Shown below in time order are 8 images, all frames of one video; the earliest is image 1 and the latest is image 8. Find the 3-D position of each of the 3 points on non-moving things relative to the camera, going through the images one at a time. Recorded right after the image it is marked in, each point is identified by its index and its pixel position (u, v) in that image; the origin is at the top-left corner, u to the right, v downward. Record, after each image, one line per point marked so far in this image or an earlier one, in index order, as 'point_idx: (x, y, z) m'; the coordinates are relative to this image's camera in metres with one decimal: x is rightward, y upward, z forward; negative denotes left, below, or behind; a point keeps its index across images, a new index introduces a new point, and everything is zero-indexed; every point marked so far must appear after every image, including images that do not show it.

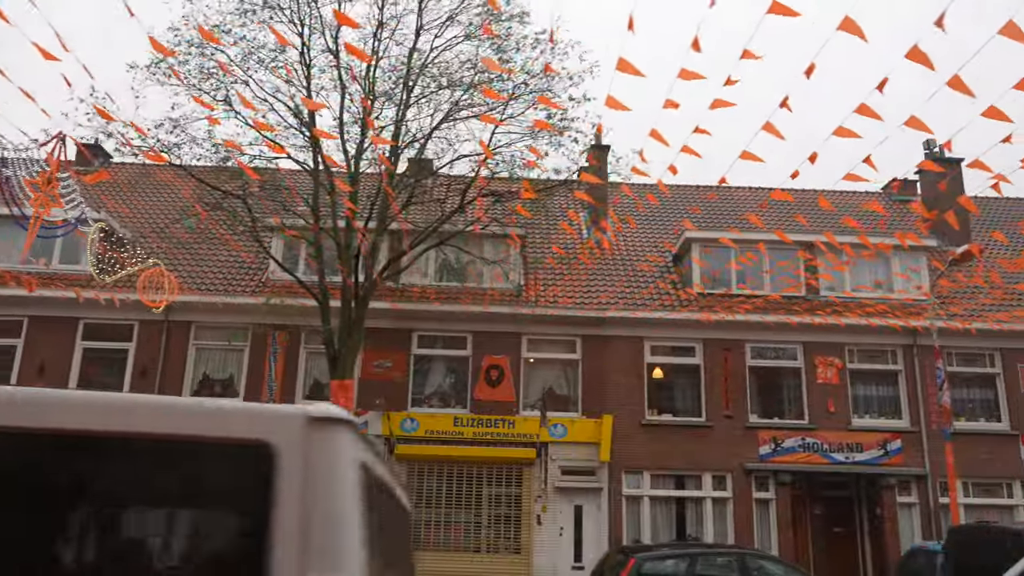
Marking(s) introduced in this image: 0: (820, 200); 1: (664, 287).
0: (+7.3, +2.0, +19.8) m
1: (+3.2, +0.1, +17.6) m
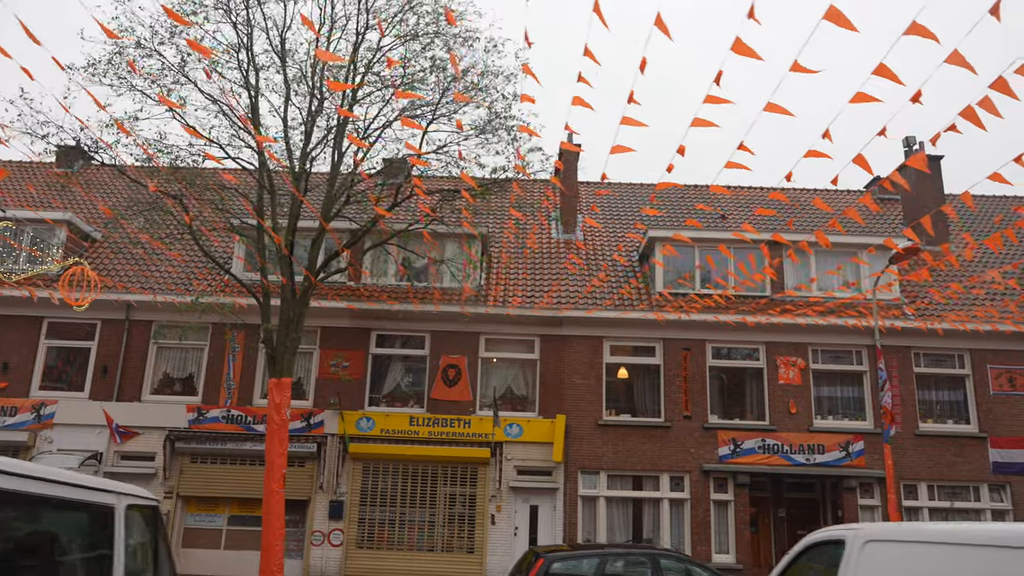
0: (+6.5, +2.0, +19.5) m
1: (+2.4, +0.1, +17.4) m
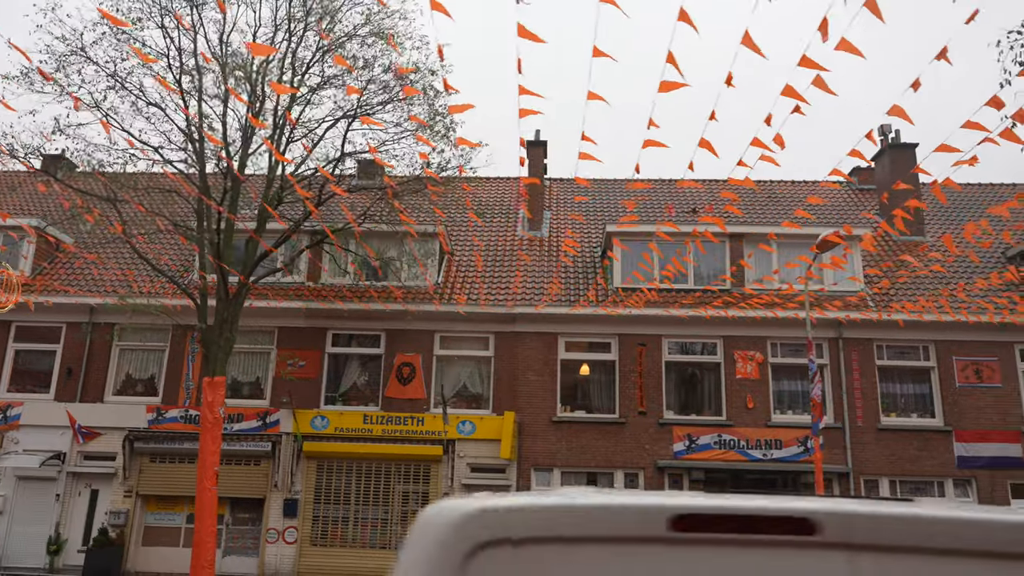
0: (+5.7, +2.2, +19.2) m
1: (+1.5, +0.2, +17.3) m
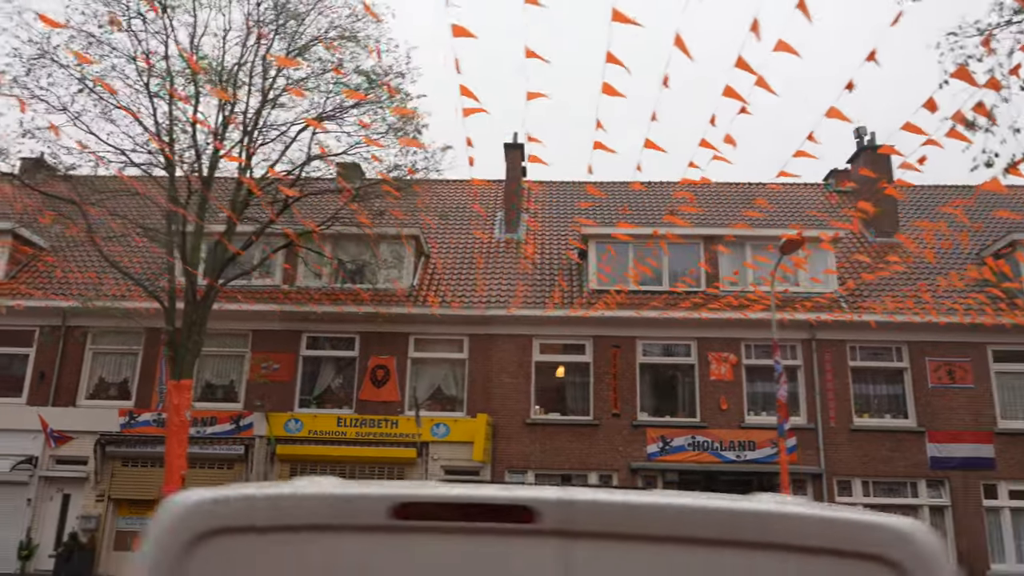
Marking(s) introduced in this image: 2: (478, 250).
0: (+5.2, +2.1, +19.3) m
1: (+1.0, +0.1, +17.3) m
2: (-0.7, +0.9, +18.4) m
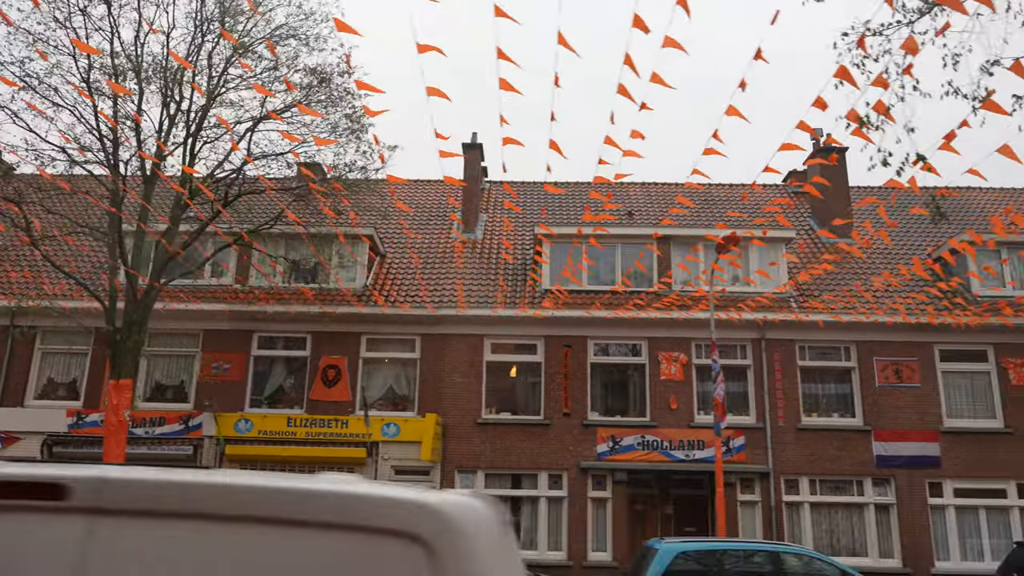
0: (+4.1, +2.1, +19.4) m
1: (0.0, +0.1, +17.4) m
2: (-1.7, +0.9, +18.4) m
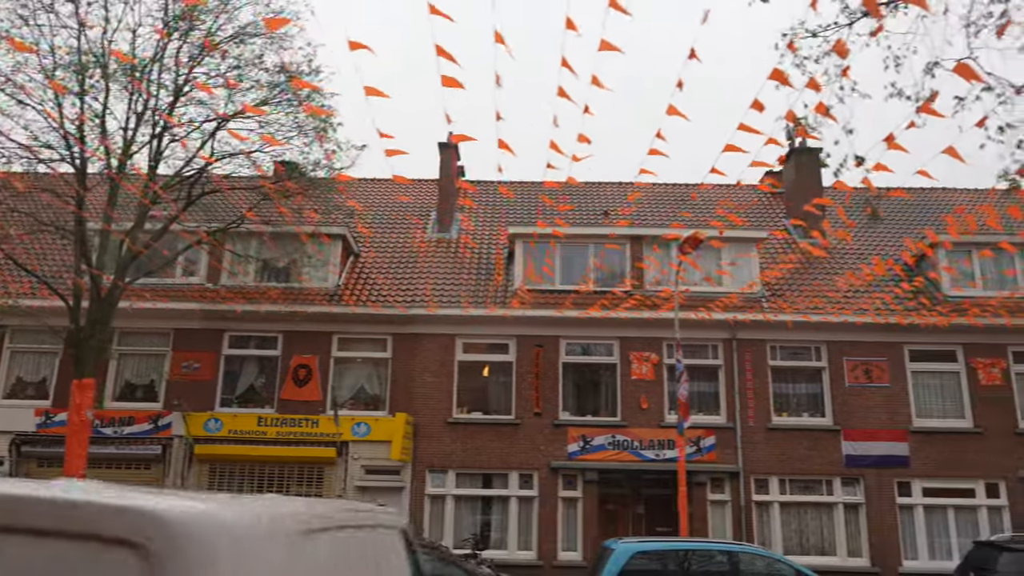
0: (+3.6, +2.1, +19.4) m
1: (-0.6, +0.1, +17.4) m
2: (-2.3, +0.9, +18.4) m
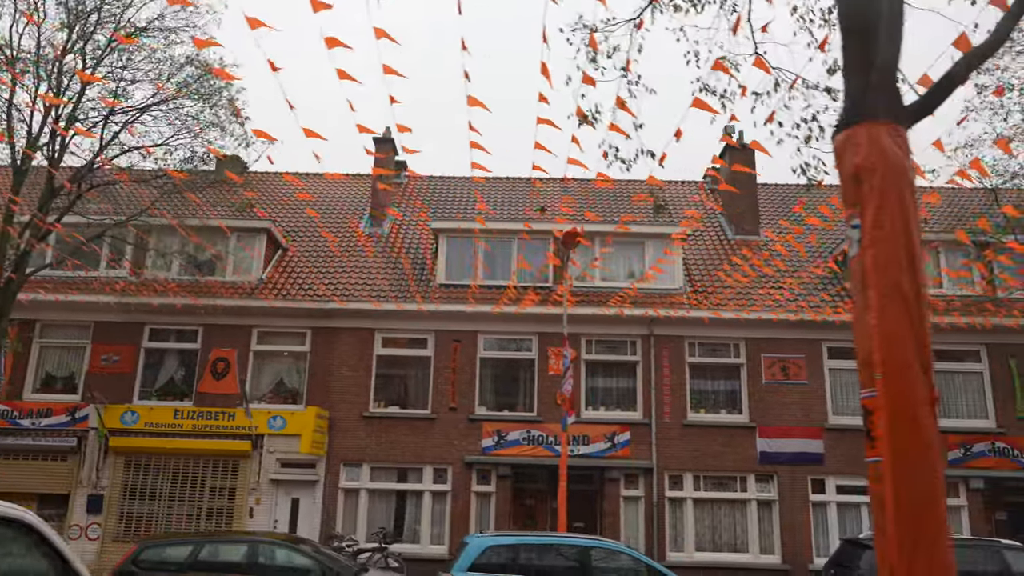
0: (+2.0, +2.2, +19.4) m
1: (-2.2, +0.2, +17.4) m
2: (-3.9, +1.0, +18.4) m
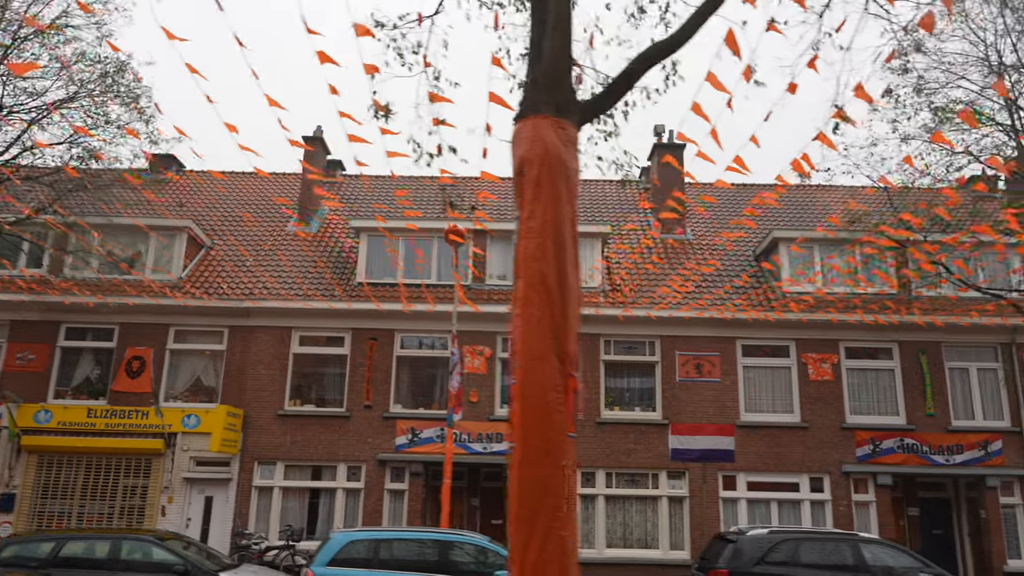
0: (+0.2, +2.2, +19.5) m
1: (-3.9, +0.3, +17.4) m
2: (-5.6, +1.0, +18.4) m
